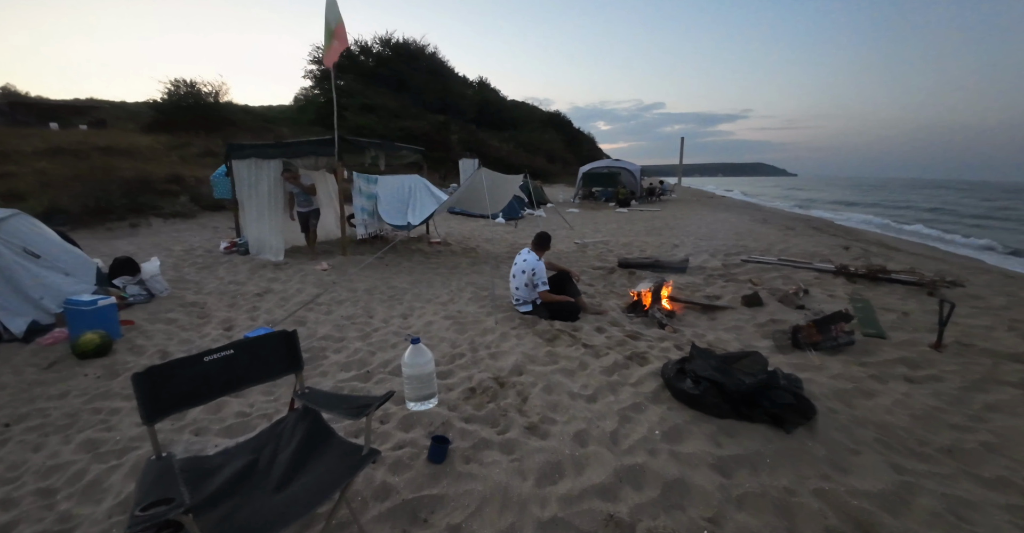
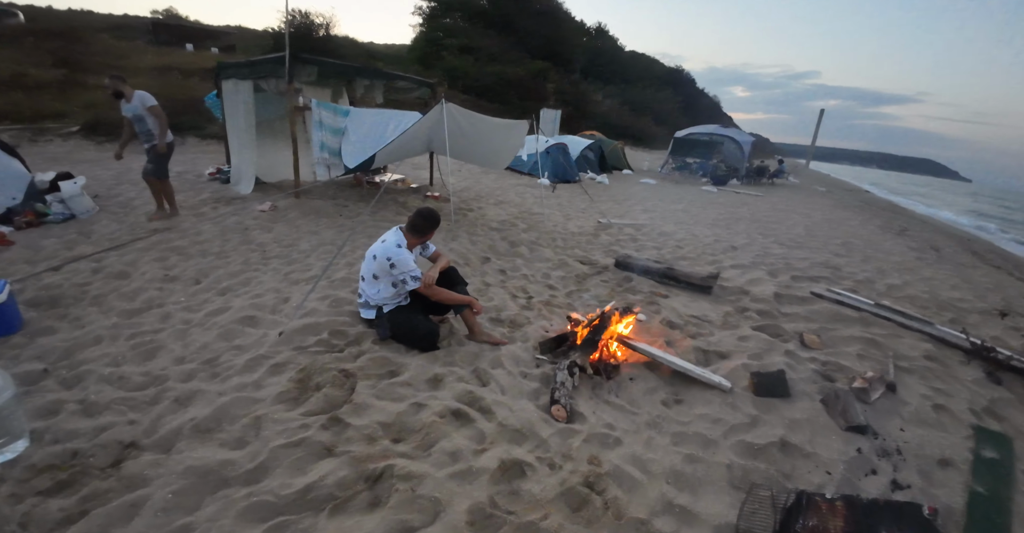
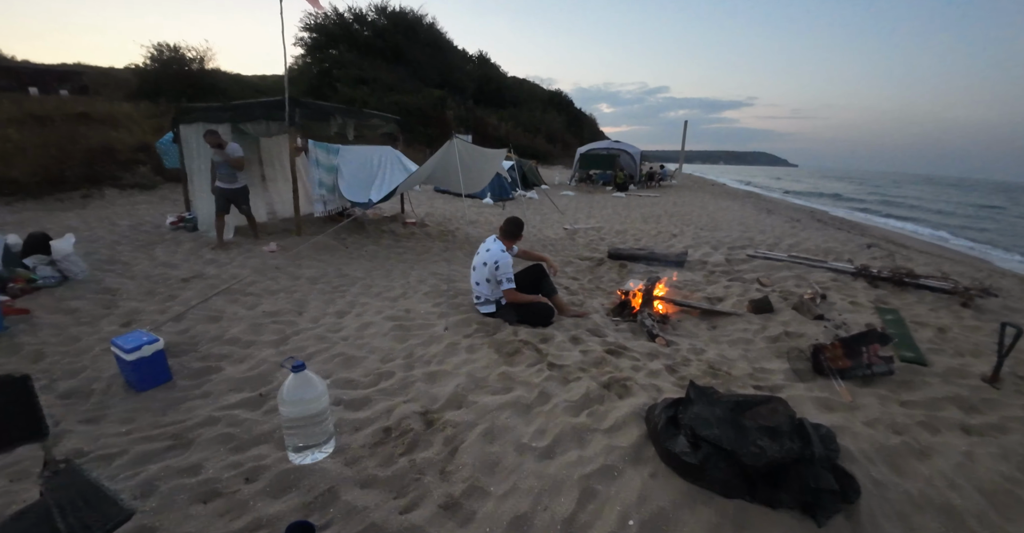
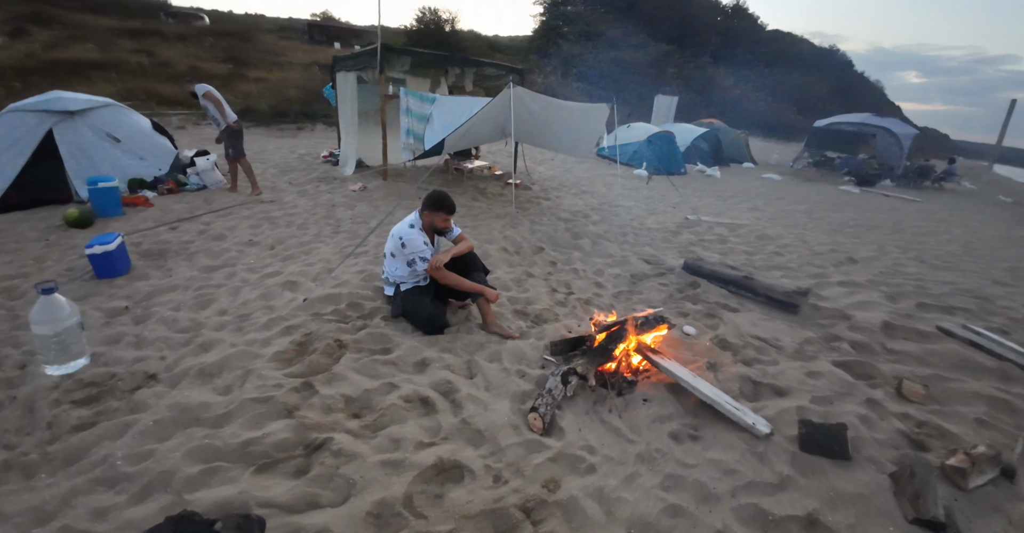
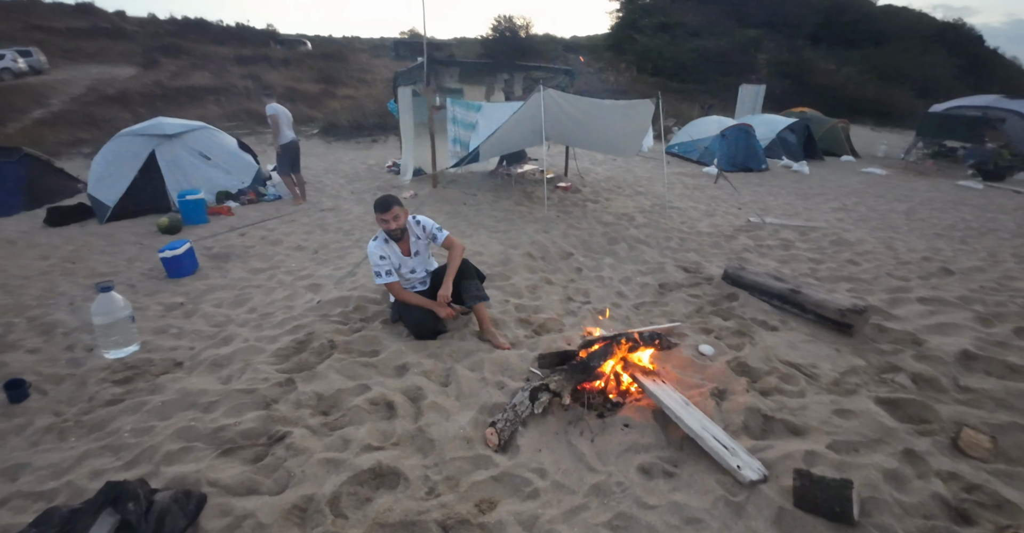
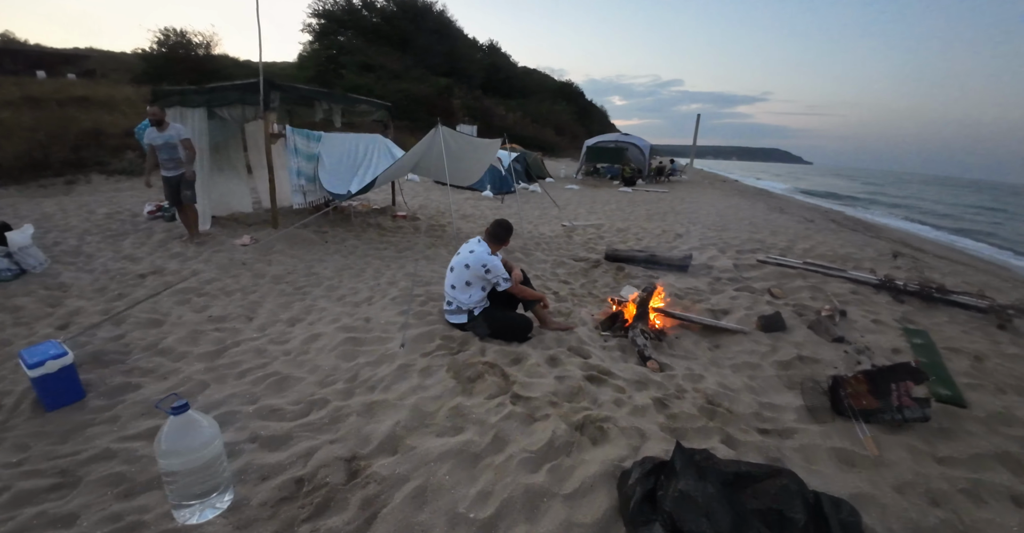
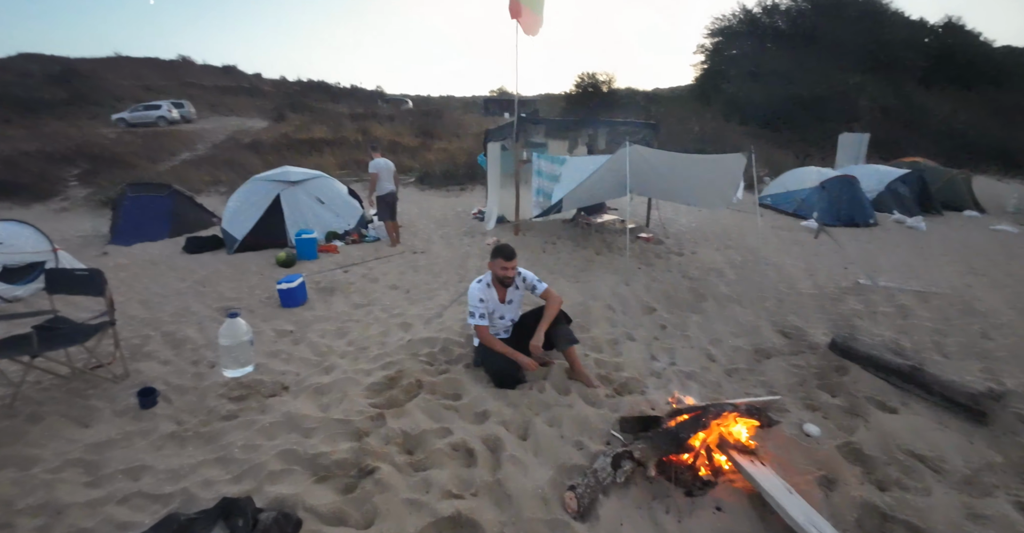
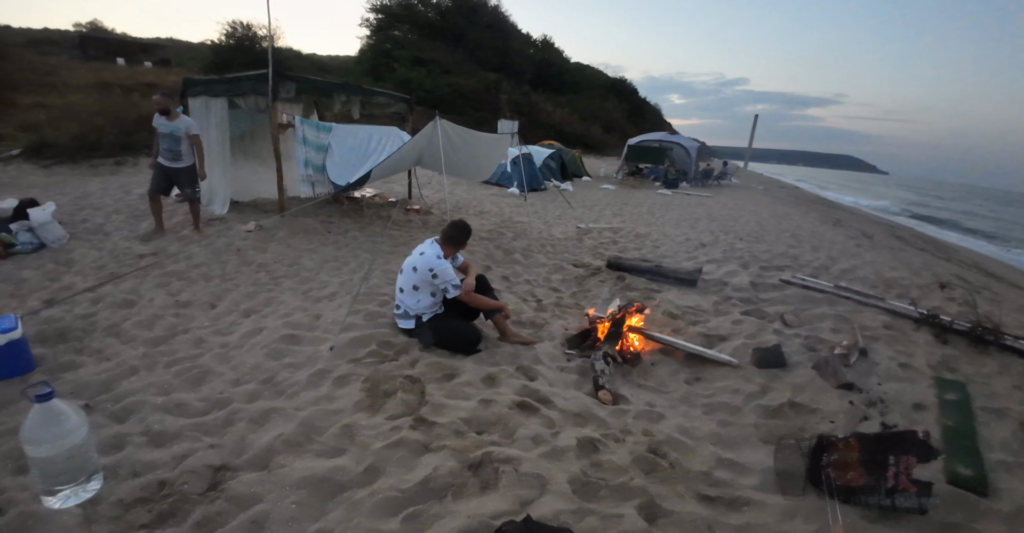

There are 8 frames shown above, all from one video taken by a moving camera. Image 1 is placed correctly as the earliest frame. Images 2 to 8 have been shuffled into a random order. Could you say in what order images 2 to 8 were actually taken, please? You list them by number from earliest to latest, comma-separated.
3, 6, 8, 2, 4, 5, 7
